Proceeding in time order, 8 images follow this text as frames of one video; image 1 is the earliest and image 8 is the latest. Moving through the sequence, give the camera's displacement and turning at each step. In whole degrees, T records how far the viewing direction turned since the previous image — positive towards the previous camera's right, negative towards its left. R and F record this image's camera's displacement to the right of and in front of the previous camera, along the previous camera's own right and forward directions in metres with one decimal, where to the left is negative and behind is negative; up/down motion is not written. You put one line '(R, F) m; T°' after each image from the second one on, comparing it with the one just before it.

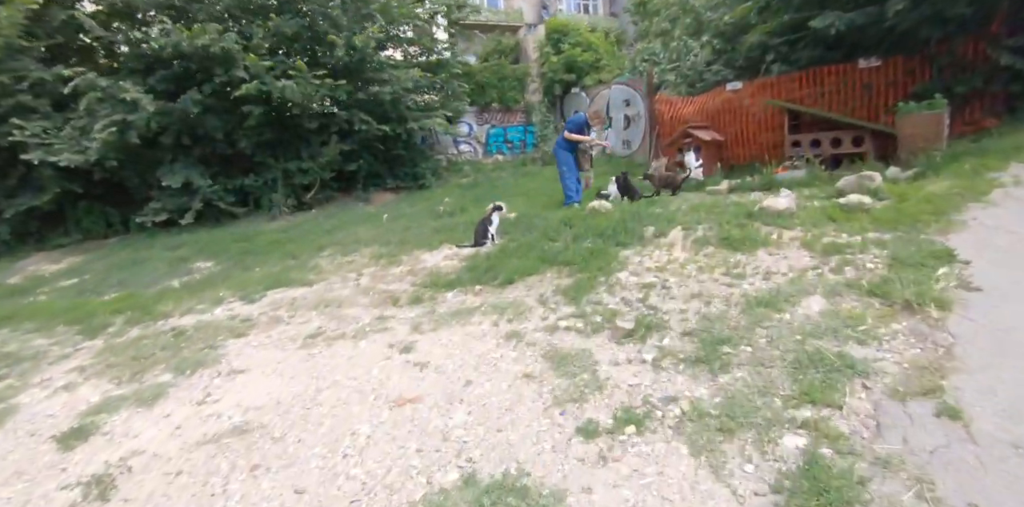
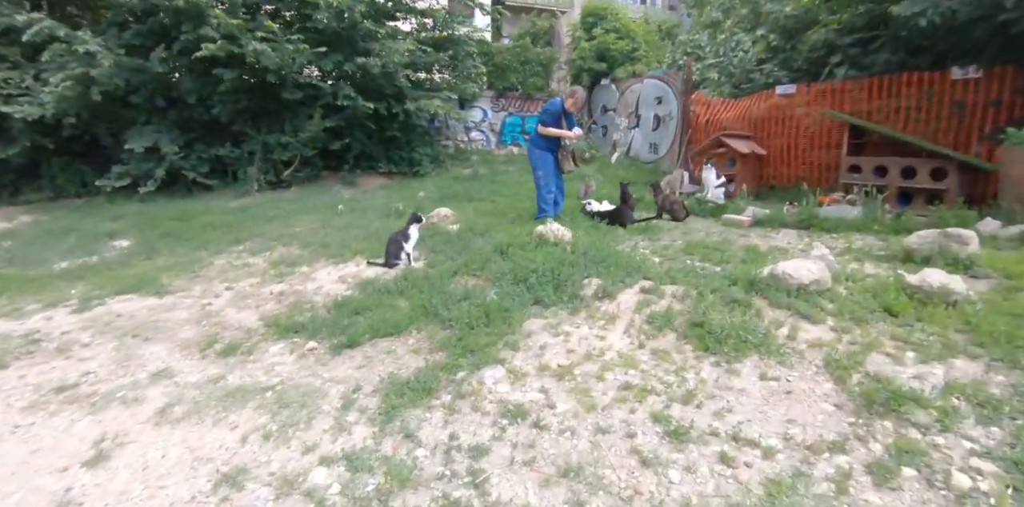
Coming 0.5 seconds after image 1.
(+1.4, +2.3) m; -5°
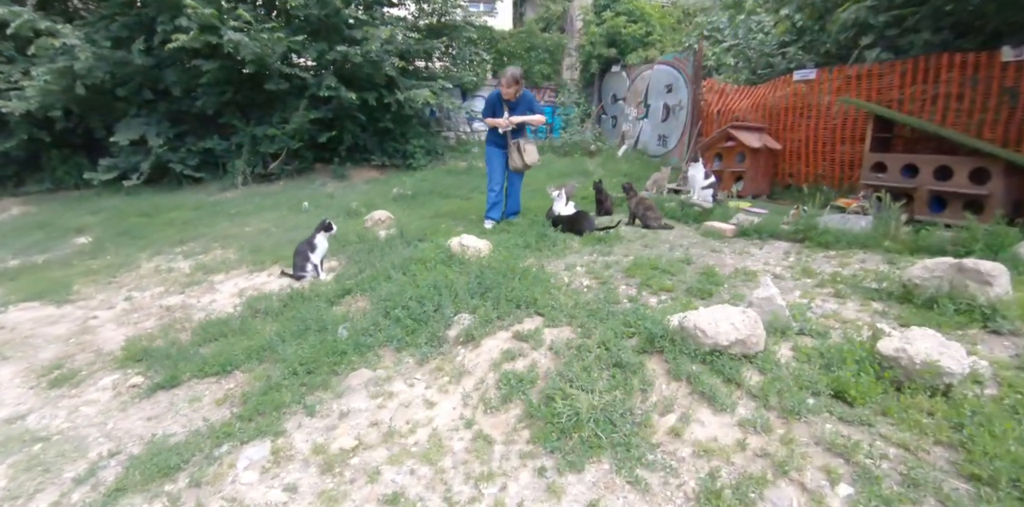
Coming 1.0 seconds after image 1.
(+1.1, +1.0) m; -5°
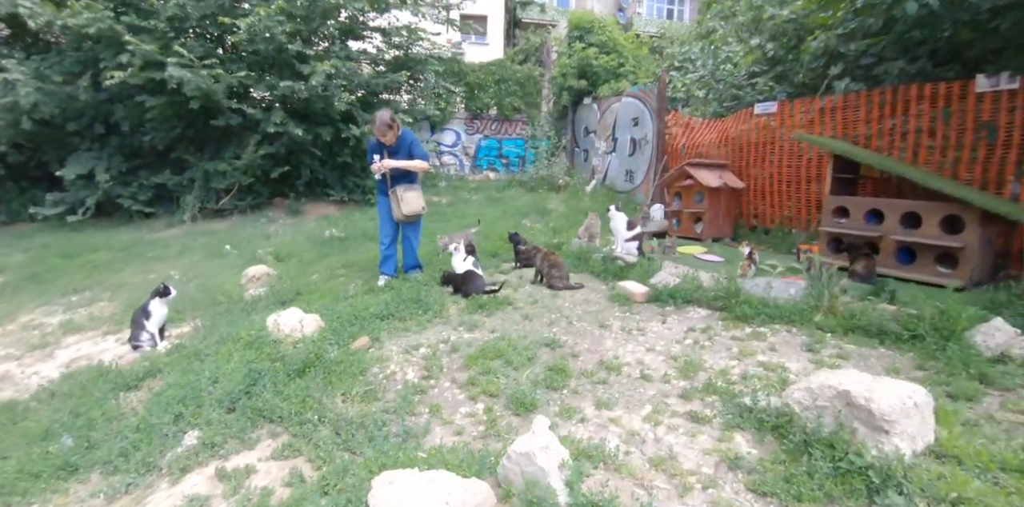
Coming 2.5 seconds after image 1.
(+1.2, +0.8) m; -2°
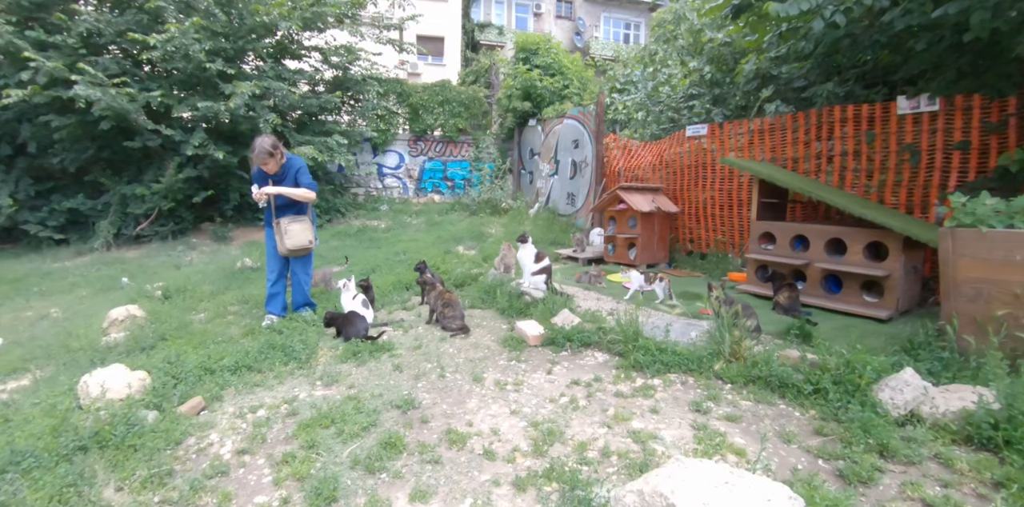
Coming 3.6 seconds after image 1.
(+0.6, +0.4) m; +3°
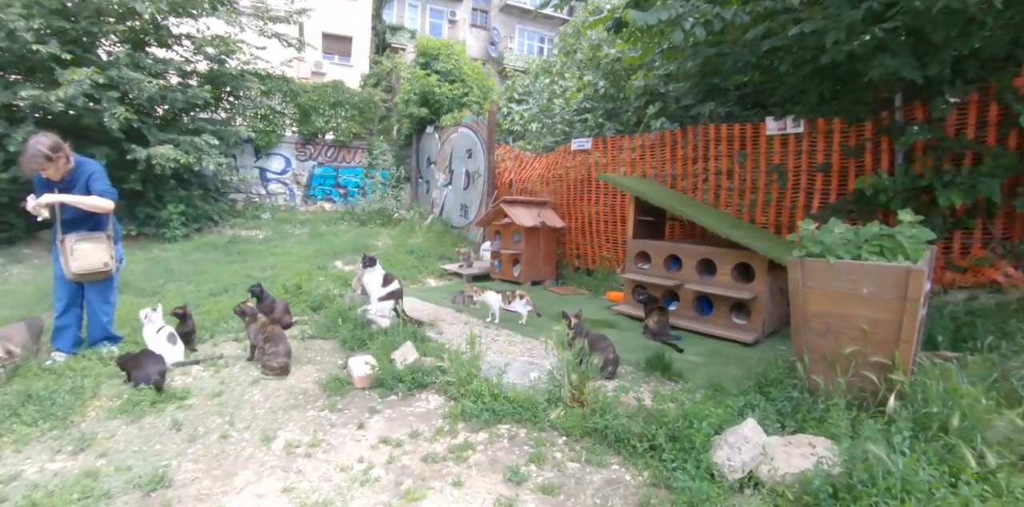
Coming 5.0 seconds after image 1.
(+0.5, +0.4) m; +8°
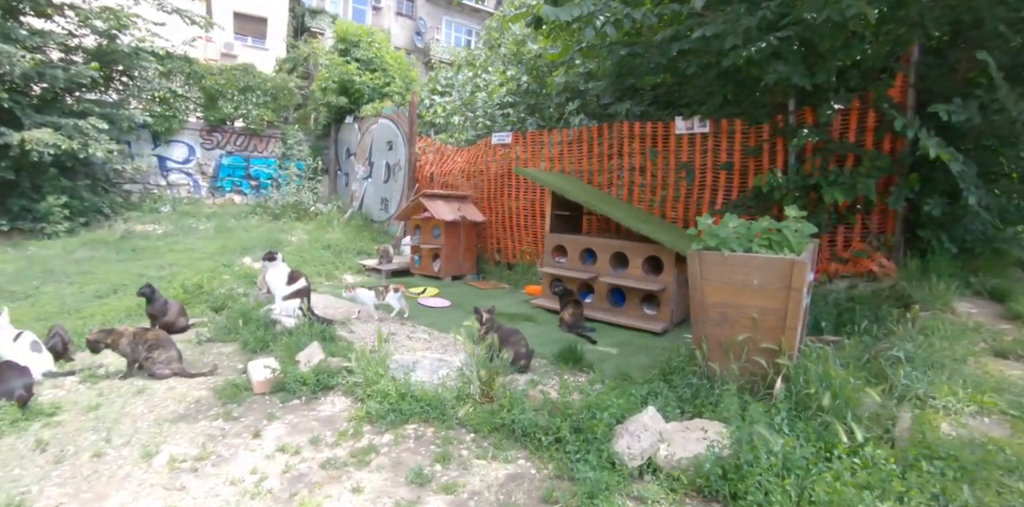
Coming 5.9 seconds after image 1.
(+0.1, 0.0) m; +8°
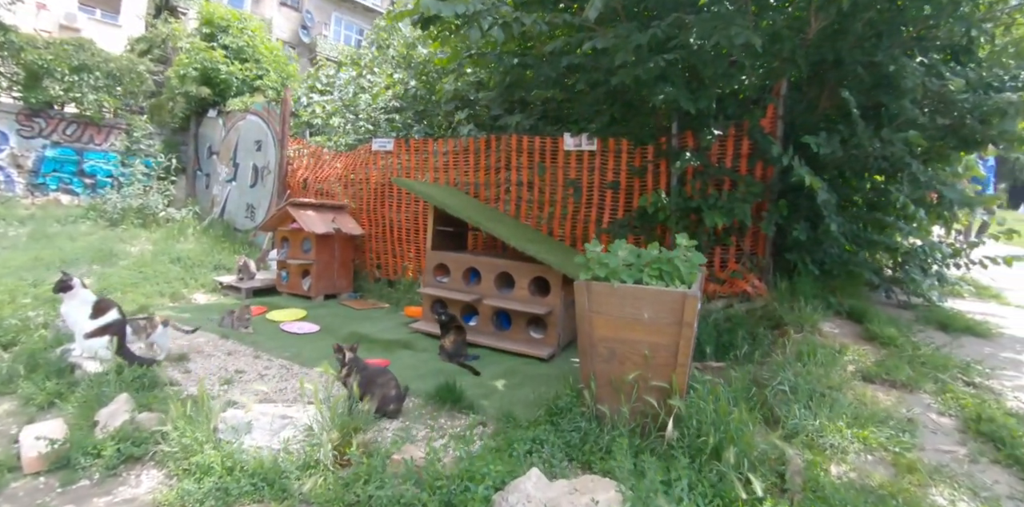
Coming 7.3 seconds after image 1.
(+0.1, +0.4) m; +11°
